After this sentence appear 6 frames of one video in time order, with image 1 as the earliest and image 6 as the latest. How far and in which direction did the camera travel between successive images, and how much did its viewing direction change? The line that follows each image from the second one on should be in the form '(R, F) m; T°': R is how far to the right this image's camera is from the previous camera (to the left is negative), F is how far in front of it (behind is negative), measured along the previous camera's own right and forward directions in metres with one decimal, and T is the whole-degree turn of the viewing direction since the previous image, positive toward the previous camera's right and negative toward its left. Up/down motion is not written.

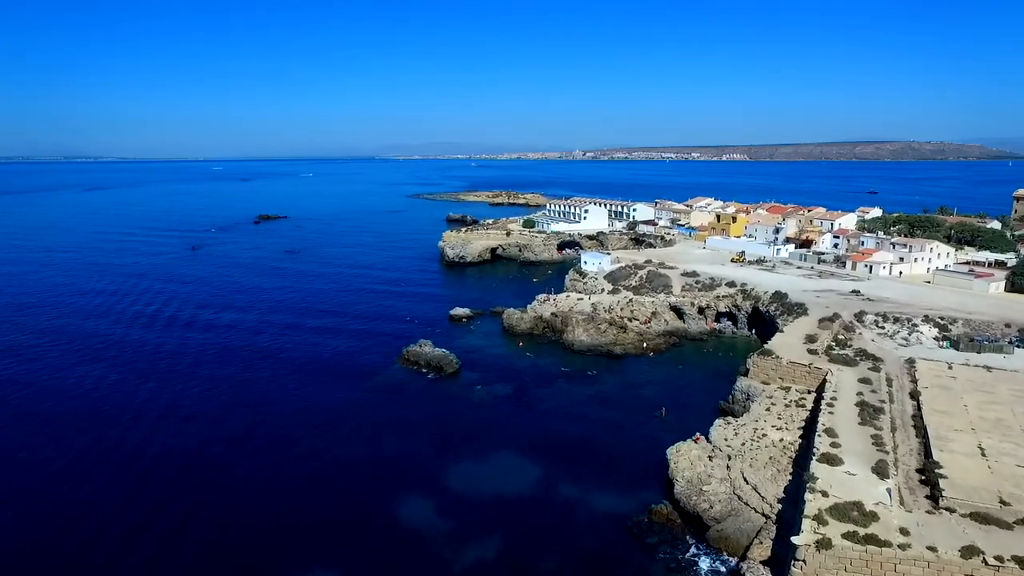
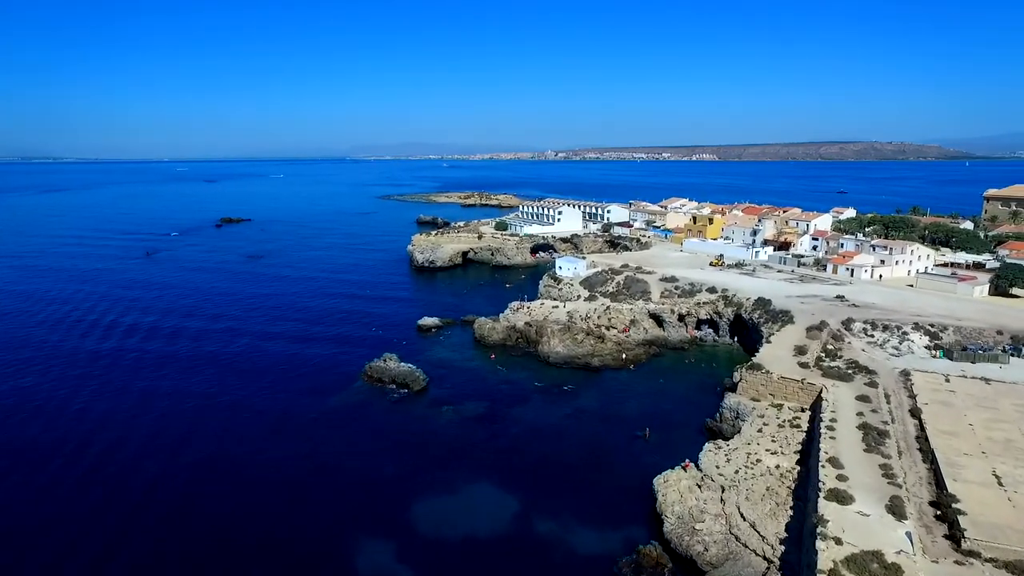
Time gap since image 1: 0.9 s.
(+0.2, +2.6) m; +2°
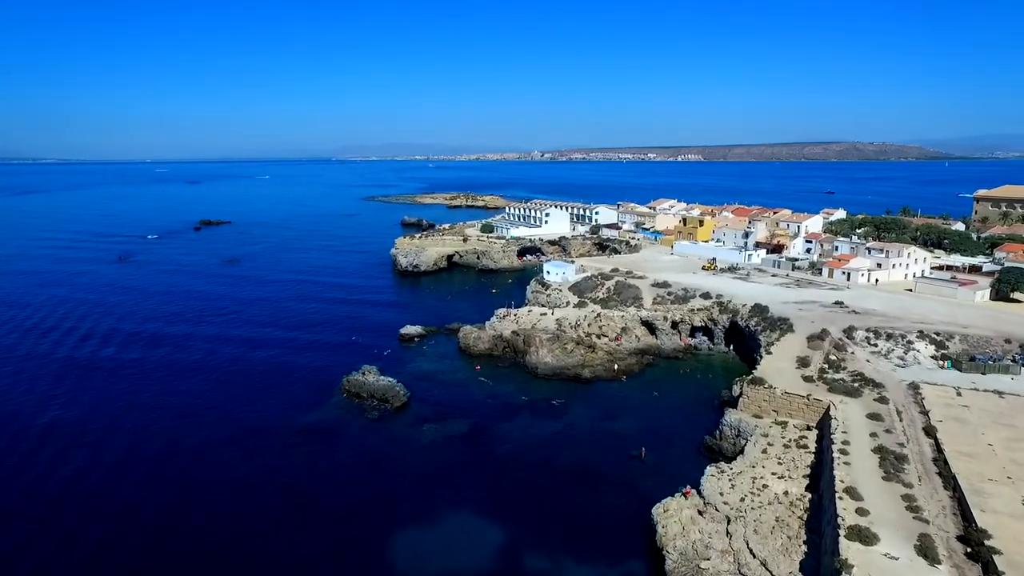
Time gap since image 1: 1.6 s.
(+0.1, +2.0) m; +1°
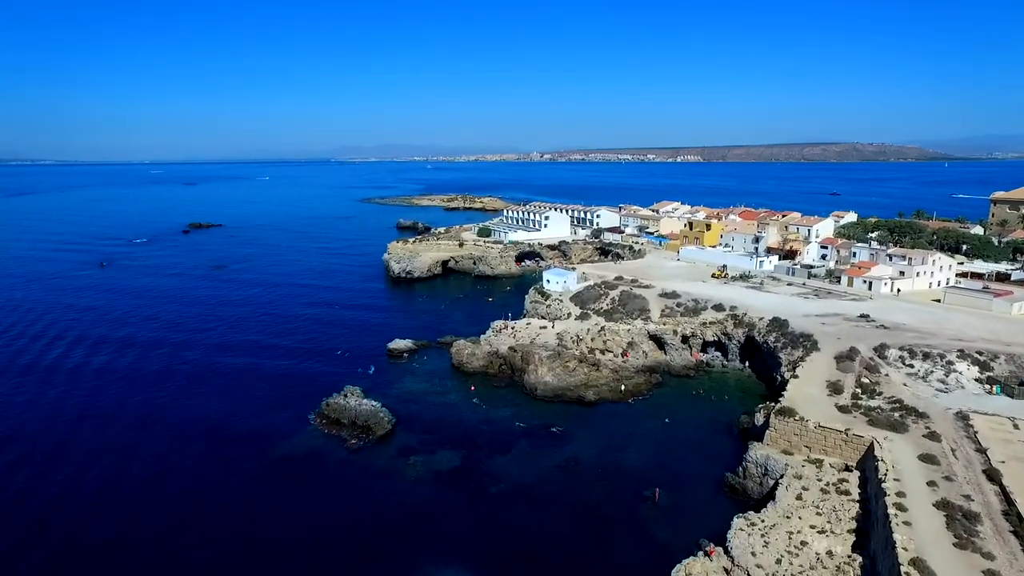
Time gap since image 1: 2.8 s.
(+0.1, +3.3) m; 0°
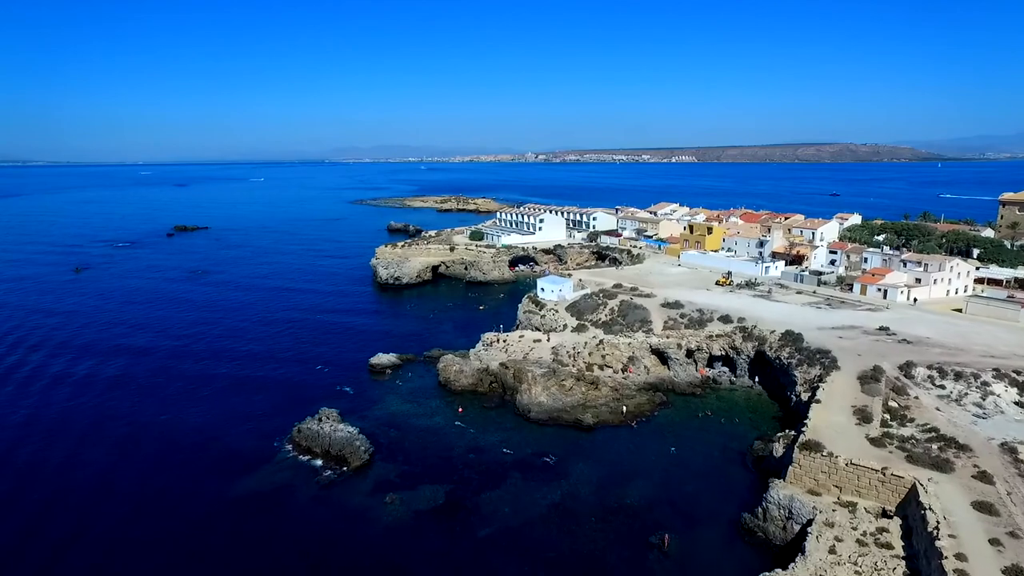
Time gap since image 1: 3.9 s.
(+0.2, +2.9) m; 0°
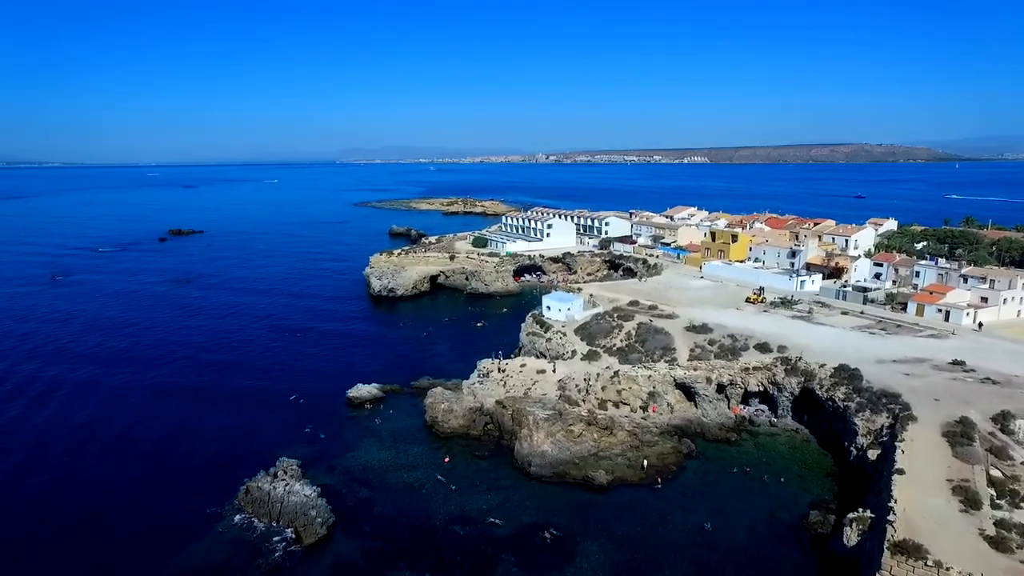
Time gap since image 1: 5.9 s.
(+0.6, +5.5) m; -1°
